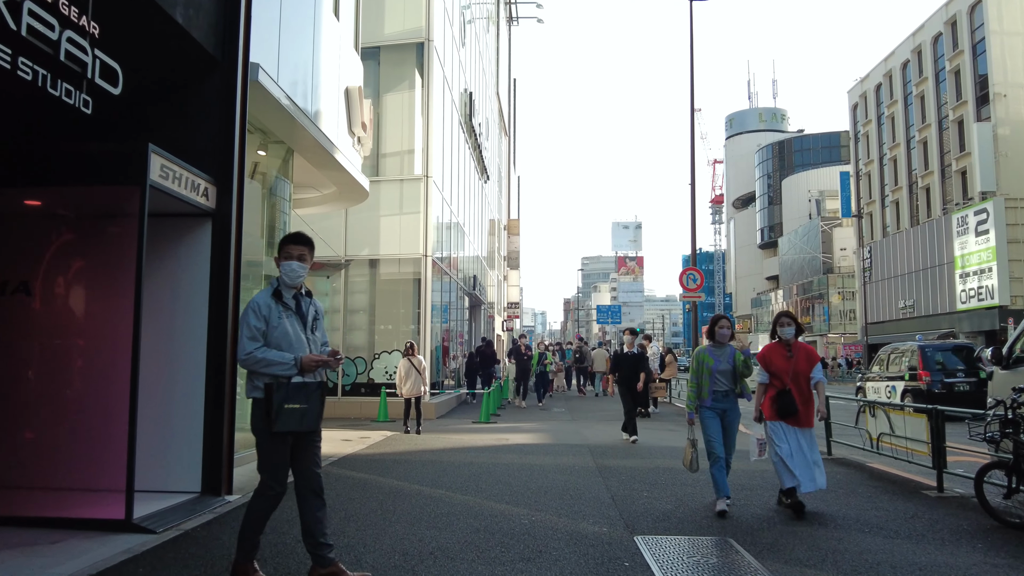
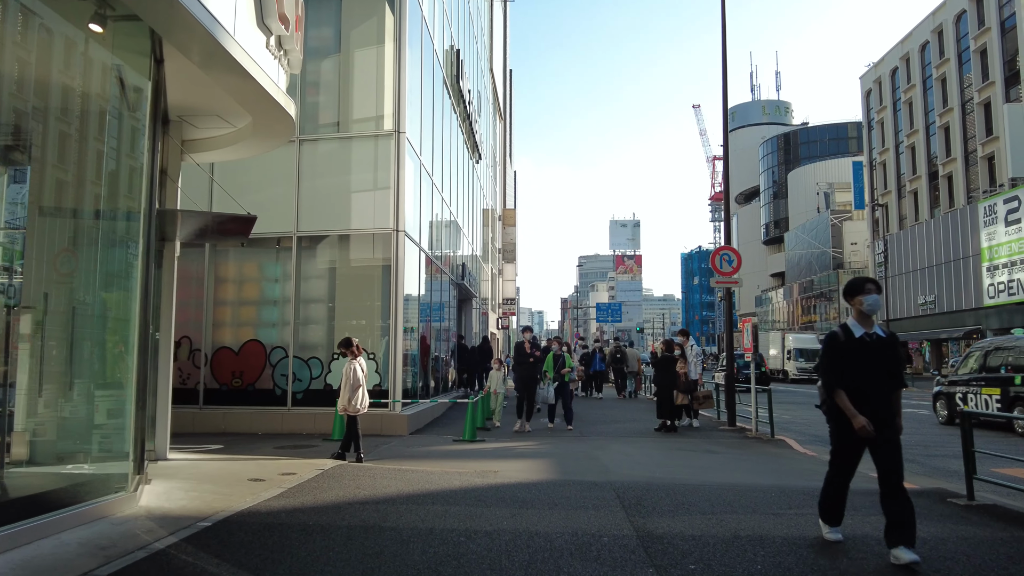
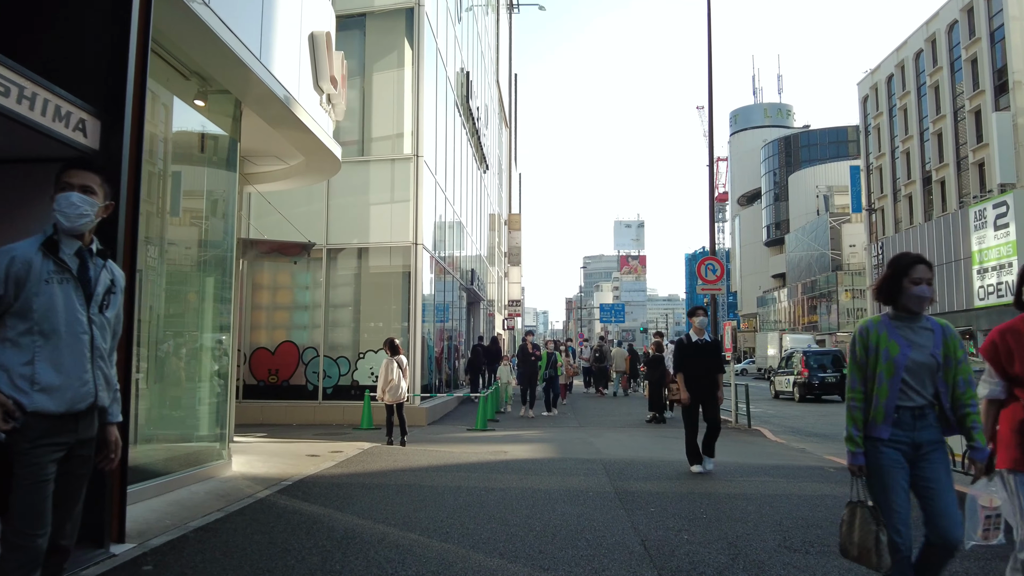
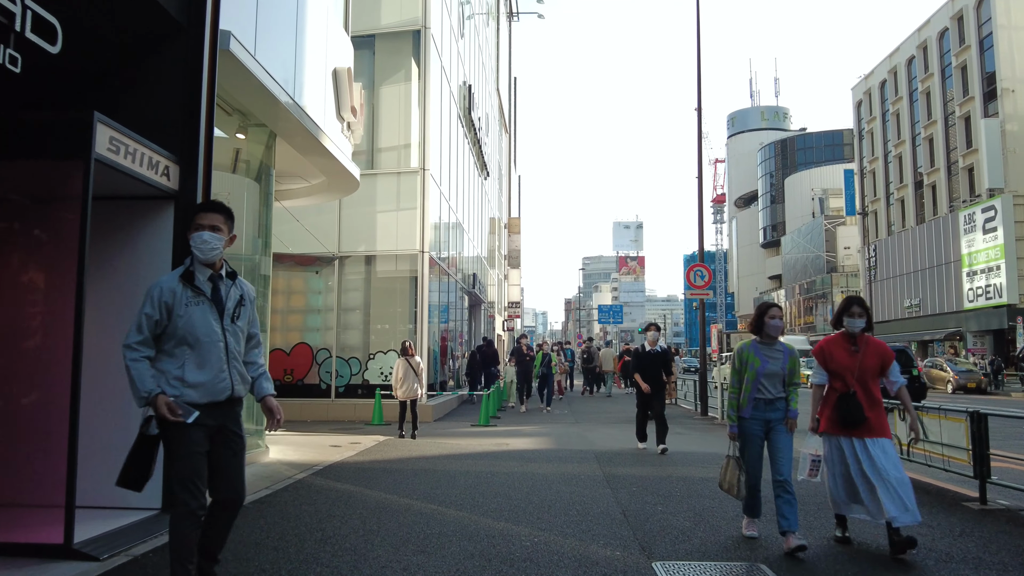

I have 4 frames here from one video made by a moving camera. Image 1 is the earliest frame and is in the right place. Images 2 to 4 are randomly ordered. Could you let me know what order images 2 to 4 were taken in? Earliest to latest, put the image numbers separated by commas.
4, 3, 2
